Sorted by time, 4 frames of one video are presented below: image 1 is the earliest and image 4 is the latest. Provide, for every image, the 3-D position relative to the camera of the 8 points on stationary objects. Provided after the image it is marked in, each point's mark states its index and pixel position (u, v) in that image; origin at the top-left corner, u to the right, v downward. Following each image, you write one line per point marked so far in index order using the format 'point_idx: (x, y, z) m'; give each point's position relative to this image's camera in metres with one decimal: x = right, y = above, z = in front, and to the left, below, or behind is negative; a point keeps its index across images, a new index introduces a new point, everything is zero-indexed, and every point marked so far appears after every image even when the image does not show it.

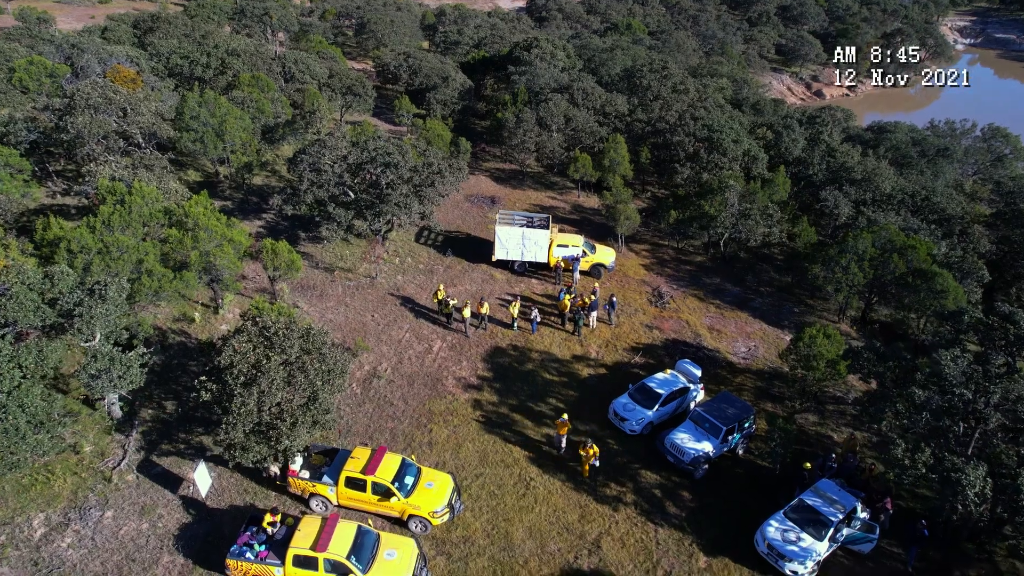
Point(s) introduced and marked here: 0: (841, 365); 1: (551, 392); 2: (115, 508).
0: (+10.8, -2.6, +18.7) m
1: (+1.3, -3.6, +19.7) m
2: (-9.9, -5.5, +14.1) m
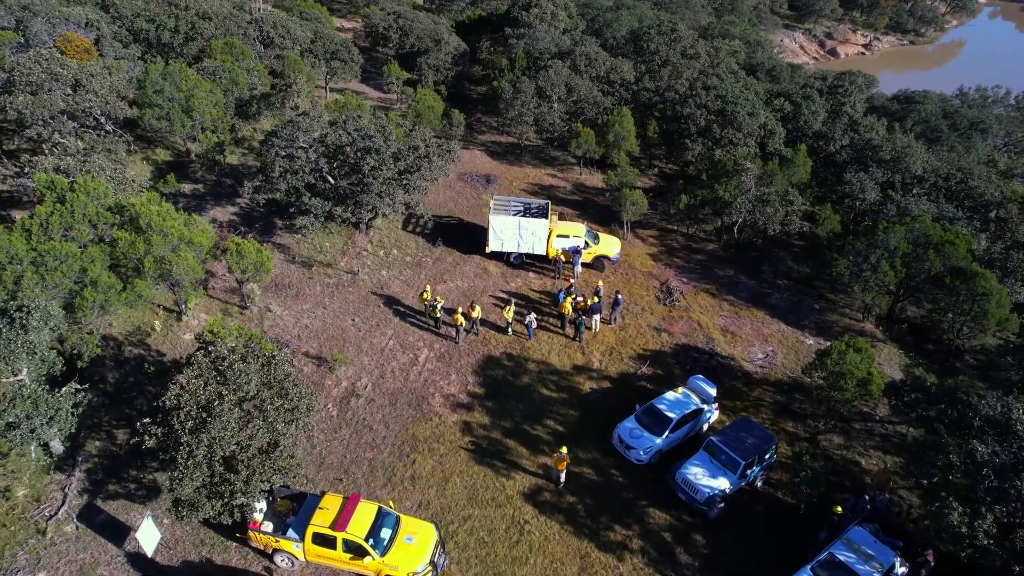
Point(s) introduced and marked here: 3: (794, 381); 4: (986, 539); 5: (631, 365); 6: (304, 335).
0: (+10.6, -2.9, +16.7) m
1: (+1.1, -3.9, +17.8) m
2: (-10.1, -6.1, +12.4) m
3: (+9.8, -3.2, +19.8) m
4: (+9.1, -4.8, +10.9) m
5: (+4.2, -2.7, +19.8) m
6: (-7.2, -1.6, +19.6) m
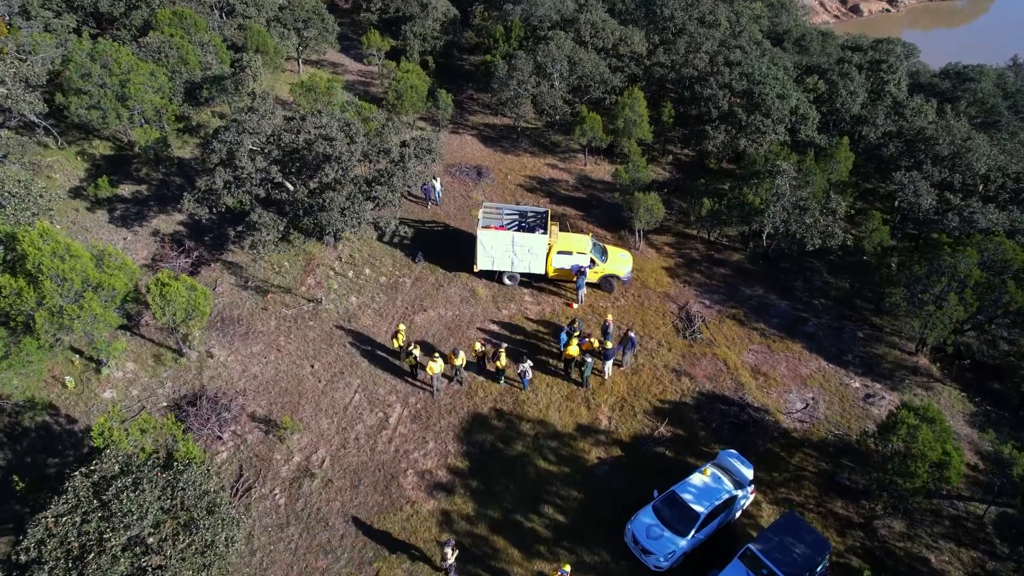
0: (+10.4, -4.3, +13.4) m
1: (+0.9, -5.3, +14.5) m
2: (-10.4, -7.9, +9.3) m
3: (+9.6, -4.5, +16.5) m
4: (+8.8, -6.6, +7.7) m
5: (+3.9, -4.0, +16.5) m
6: (-7.5, -2.9, +16.2) m
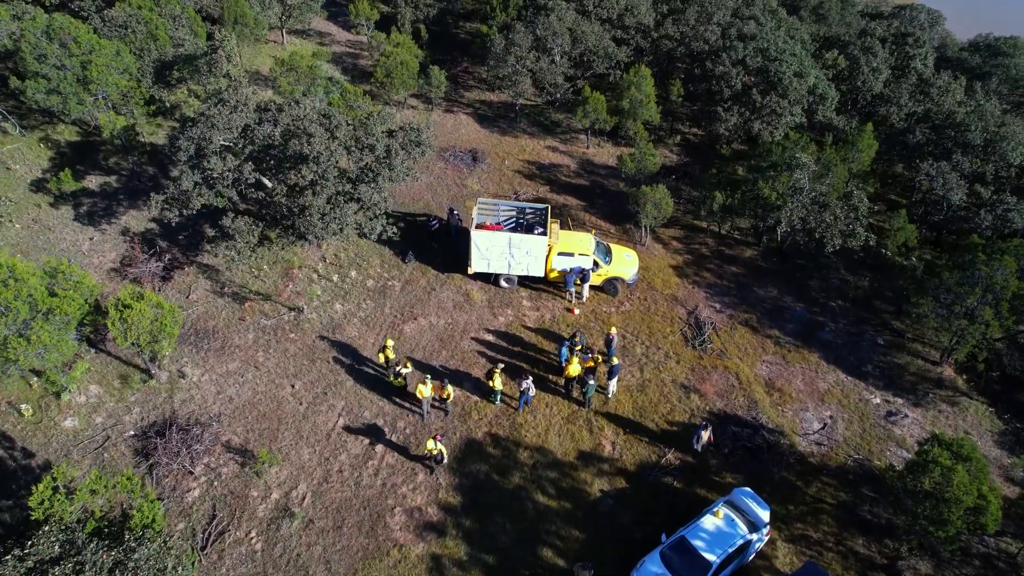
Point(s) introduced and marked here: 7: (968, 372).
0: (+10.3, -4.9, +12.2) m
1: (+0.8, -5.8, +13.4) m
2: (-10.4, -8.8, +8.4) m
3: (+9.5, -4.9, +15.4) m
4: (+8.7, -7.6, +6.7) m
5: (+3.8, -4.4, +15.3) m
6: (-7.5, -3.4, +14.9) m
7: (+14.8, -2.8, +18.4) m
